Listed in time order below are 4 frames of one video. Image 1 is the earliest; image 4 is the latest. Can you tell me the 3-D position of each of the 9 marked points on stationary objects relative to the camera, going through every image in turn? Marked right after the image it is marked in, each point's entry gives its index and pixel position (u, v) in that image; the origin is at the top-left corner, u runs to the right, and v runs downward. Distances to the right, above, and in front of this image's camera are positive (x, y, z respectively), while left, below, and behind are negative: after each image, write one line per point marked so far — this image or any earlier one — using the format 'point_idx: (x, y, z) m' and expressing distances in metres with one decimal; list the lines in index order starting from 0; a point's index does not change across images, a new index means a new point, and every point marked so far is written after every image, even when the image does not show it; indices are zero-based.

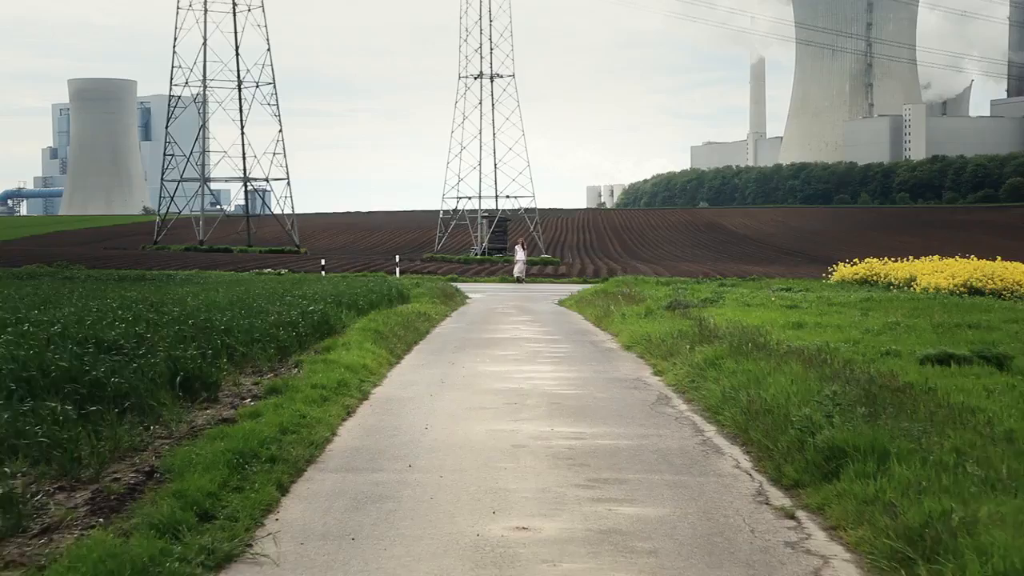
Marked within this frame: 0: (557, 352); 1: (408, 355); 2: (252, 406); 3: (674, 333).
0: (+0.5, -0.7, +15.3) m
1: (-1.1, -0.7, +14.4) m
2: (-1.7, -0.8, +9.1) m
3: (+1.7, -0.5, +14.6) m
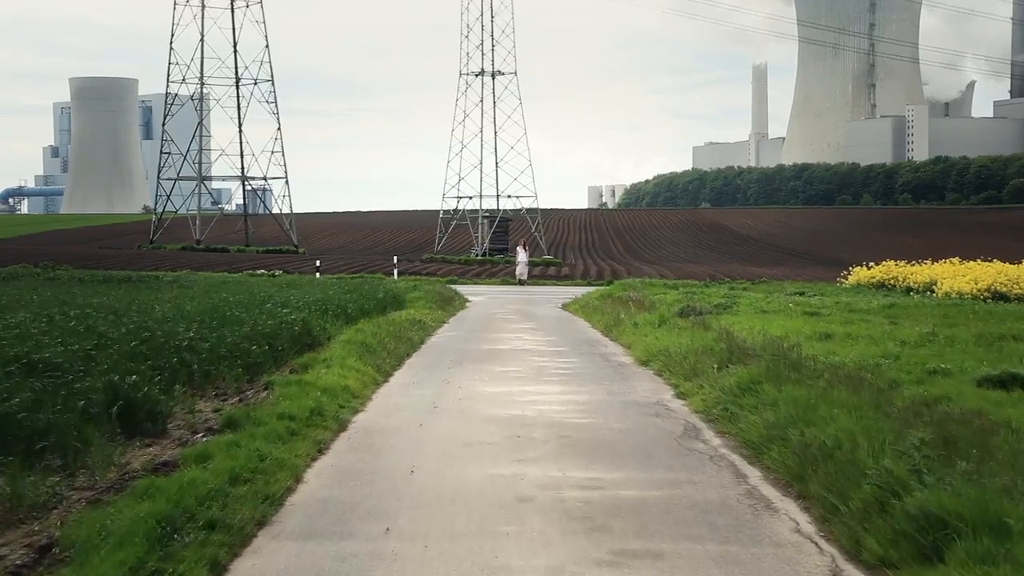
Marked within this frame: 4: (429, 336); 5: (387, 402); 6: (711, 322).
0: (+0.5, -0.8, +13.7) m
1: (-1.1, -0.8, +12.9) m
2: (-1.7, -0.9, +7.6) m
3: (+1.8, -0.6, +13.0) m
4: (-1.1, -0.7, +18.5) m
5: (-1.0, -0.9, +10.6) m
6: (+2.8, -0.5, +19.0) m
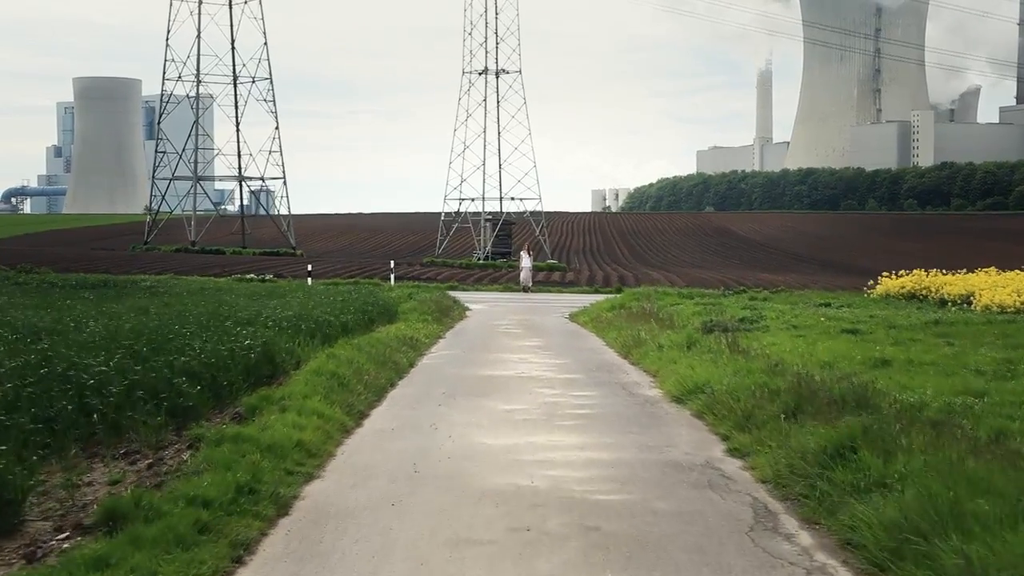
0: (+0.6, -1.0, +11.2) m
1: (-1.0, -0.9, +10.4) m
2: (-1.7, -1.0, +5.0) m
3: (+1.8, -0.8, +10.5) m
4: (-1.1, -0.8, +16.0) m
5: (-0.9, -1.0, +8.1) m
6: (+2.8, -0.7, +16.4) m
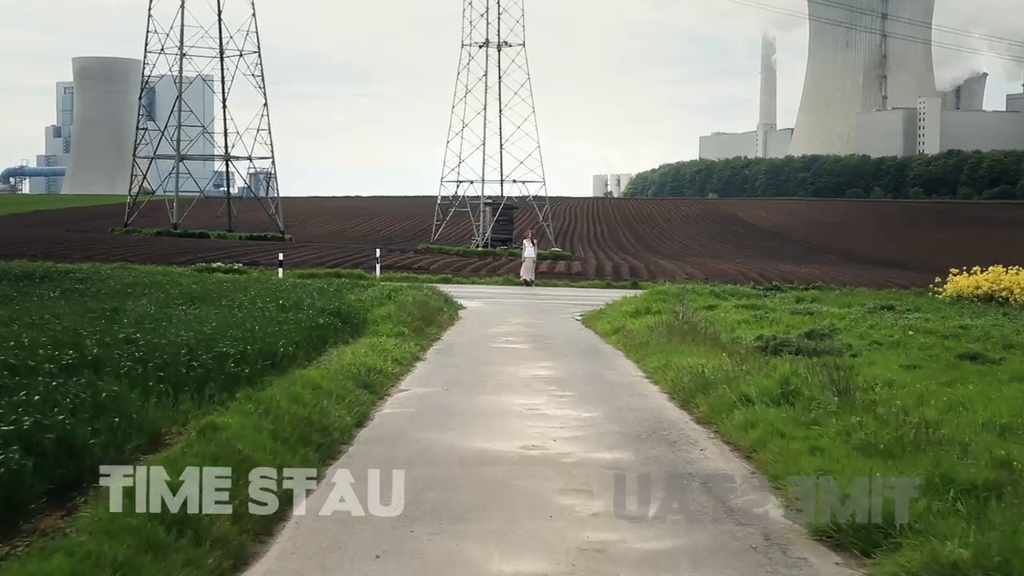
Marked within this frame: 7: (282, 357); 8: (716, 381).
0: (+0.6, -1.2, +5.7) m
1: (-1.0, -1.1, +4.9) m
2: (-1.7, -1.2, -0.4) m
3: (+1.8, -1.0, +5.1) m
4: (-1.0, -0.9, +10.6) m
5: (-0.9, -1.2, +2.7) m
6: (+2.8, -0.8, +11.0) m
7: (-1.9, -0.6, +11.9) m
8: (+1.6, -0.8, +11.5) m
